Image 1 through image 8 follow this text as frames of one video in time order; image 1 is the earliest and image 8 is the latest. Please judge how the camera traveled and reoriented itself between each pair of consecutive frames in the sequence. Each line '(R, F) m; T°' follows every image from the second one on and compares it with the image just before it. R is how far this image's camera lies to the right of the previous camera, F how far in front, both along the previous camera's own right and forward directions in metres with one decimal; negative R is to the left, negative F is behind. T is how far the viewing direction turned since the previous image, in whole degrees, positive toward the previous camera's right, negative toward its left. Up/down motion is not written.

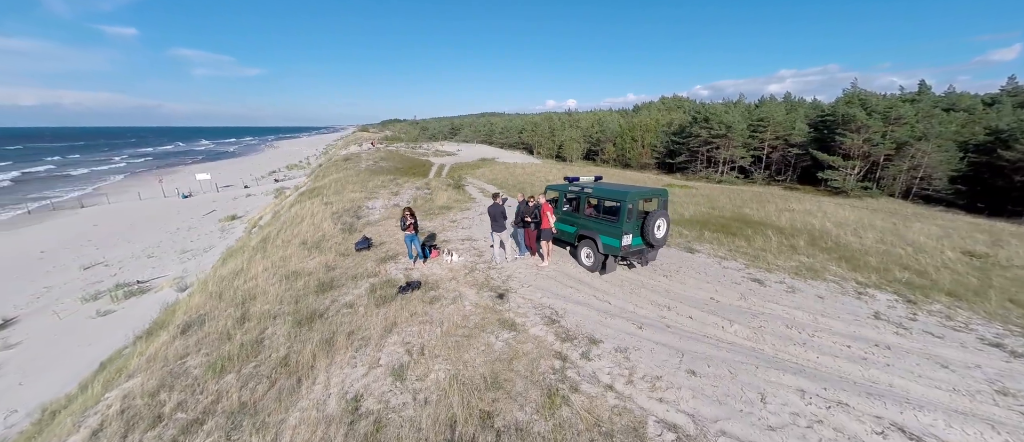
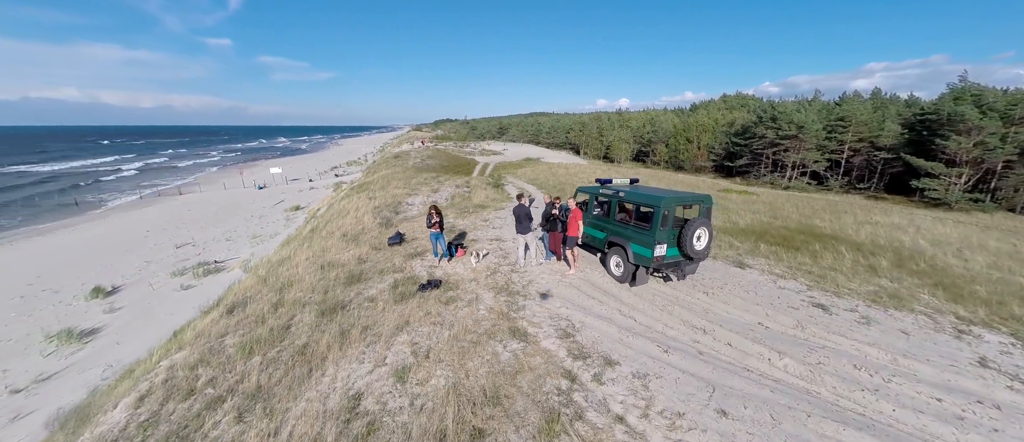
(+0.4, +0.3) m; -8°
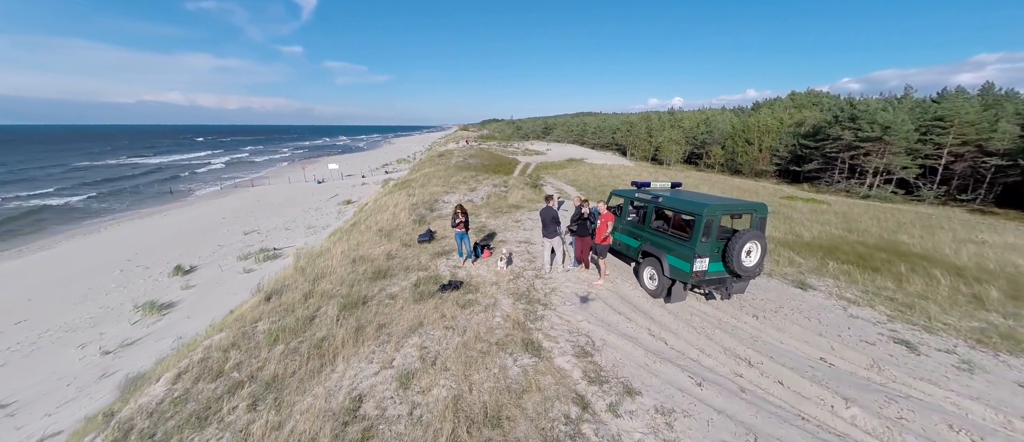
(+0.3, +0.3) m; -7°
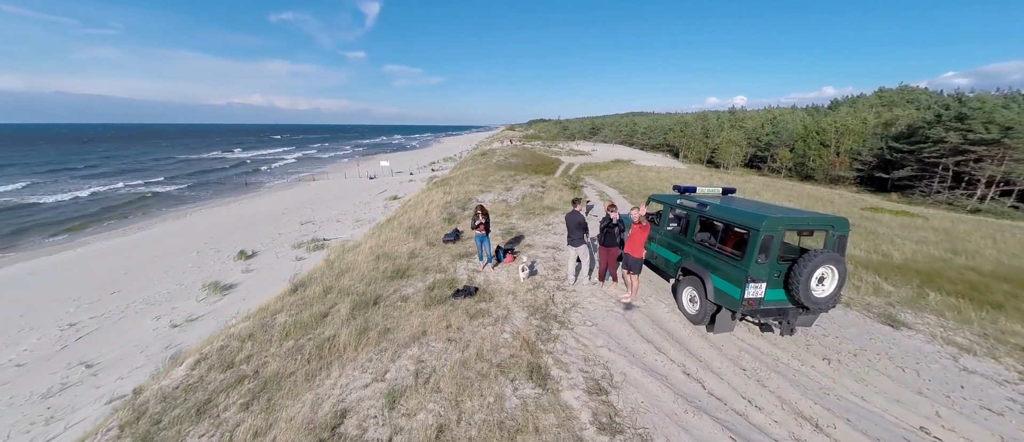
(+0.4, +0.6) m; -7°
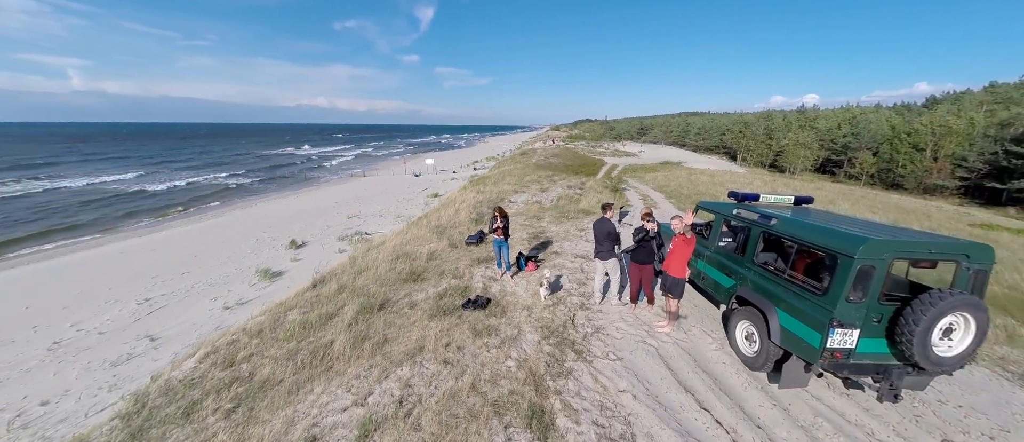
(+0.3, +0.7) m; -7°
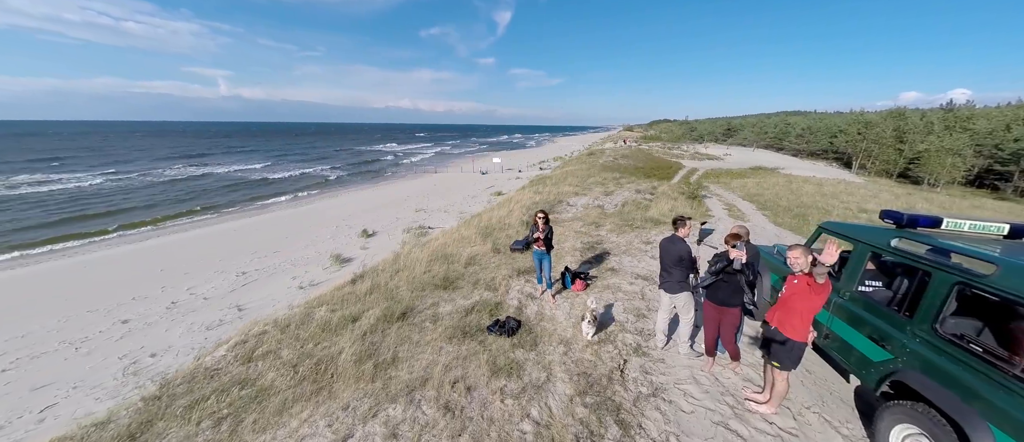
(+0.3, +1.0) m; -11°
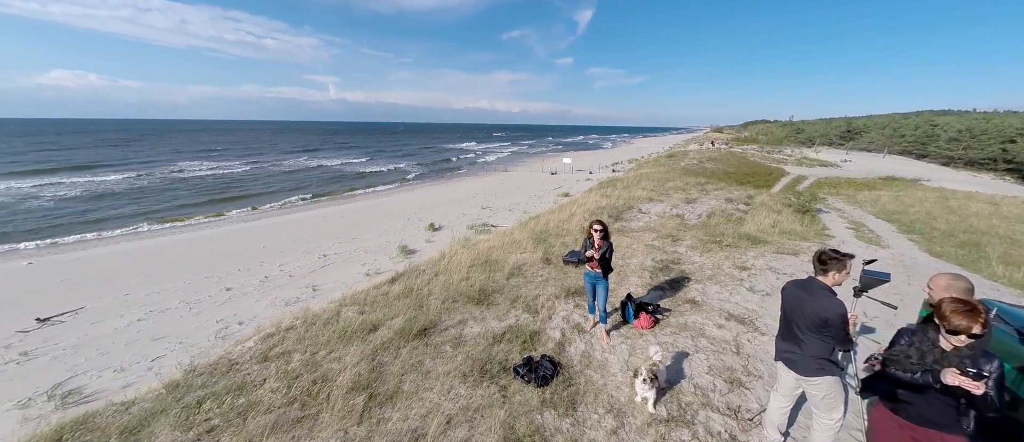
(+0.2, +1.0) m; -12°
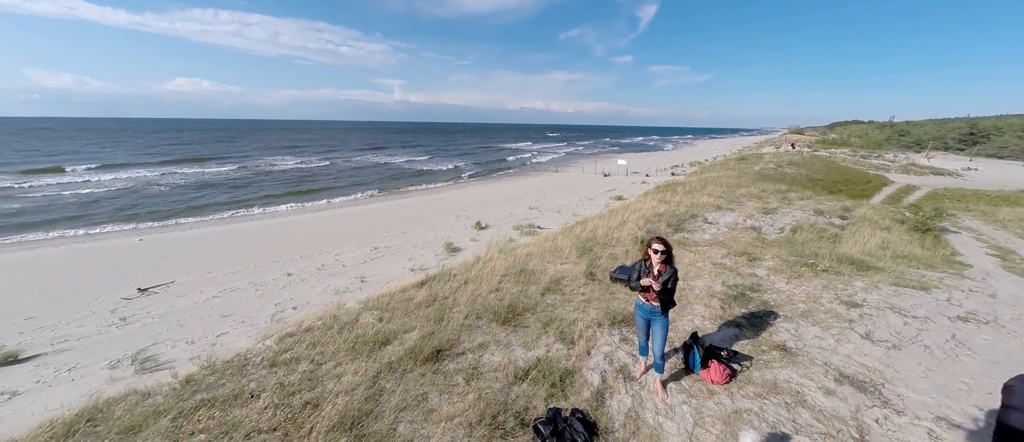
(+0.2, +0.8) m; -9°
